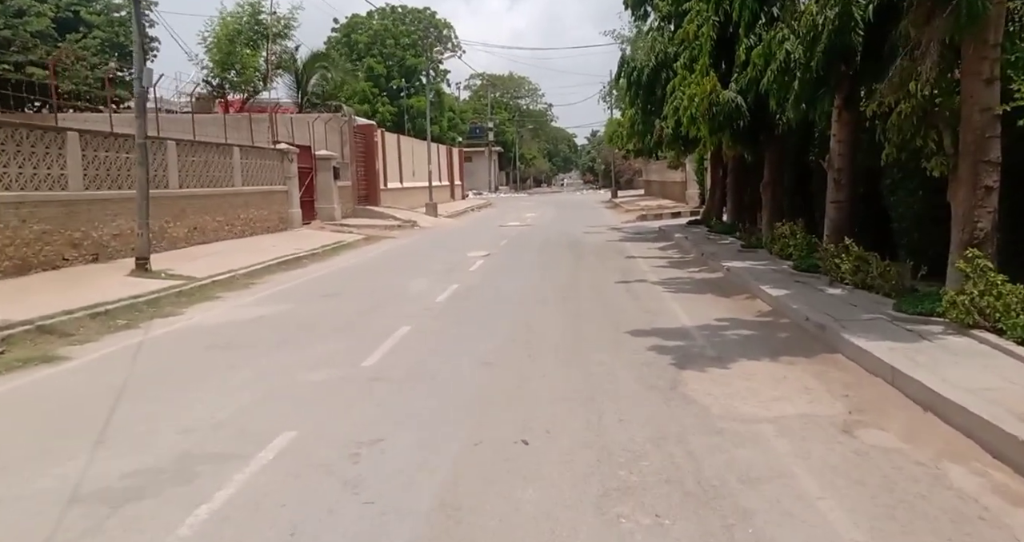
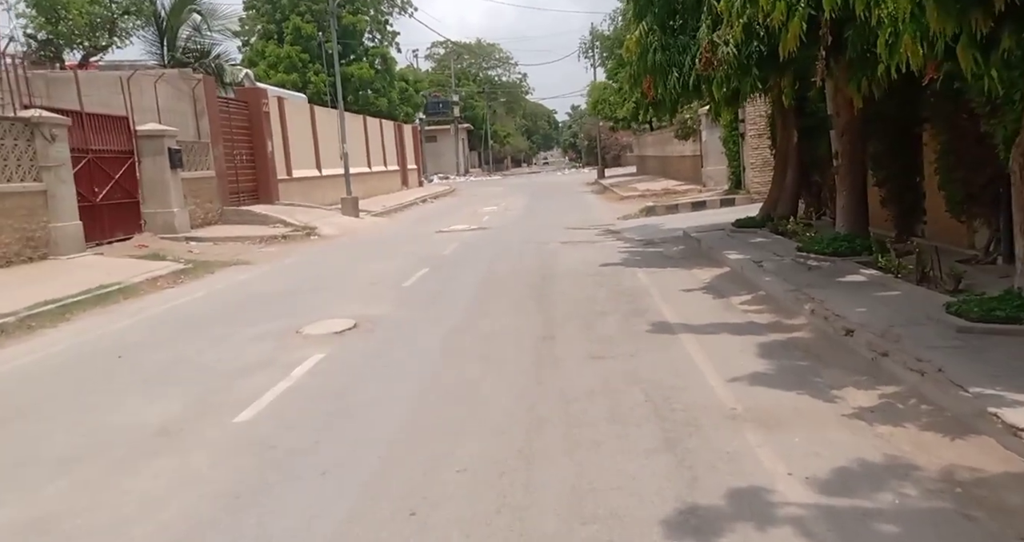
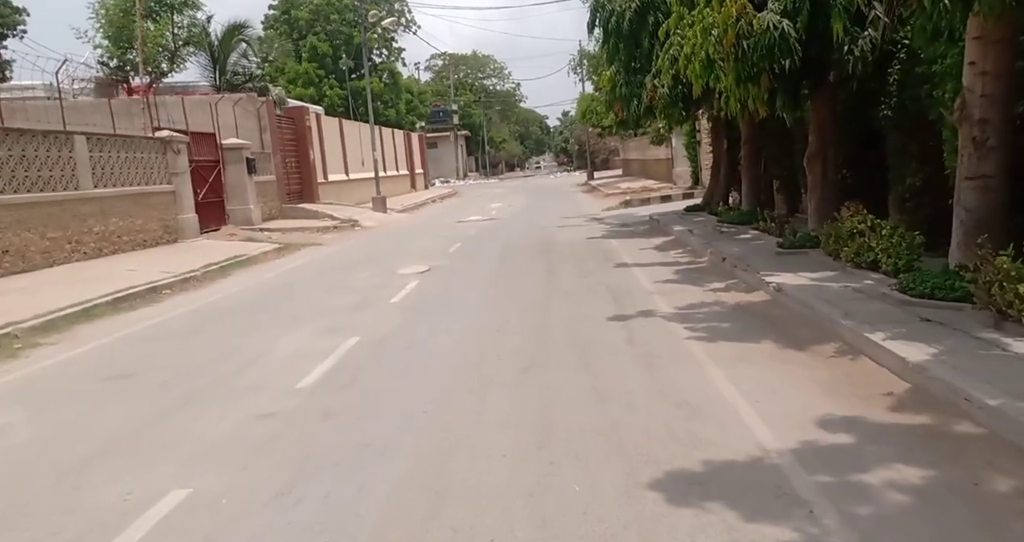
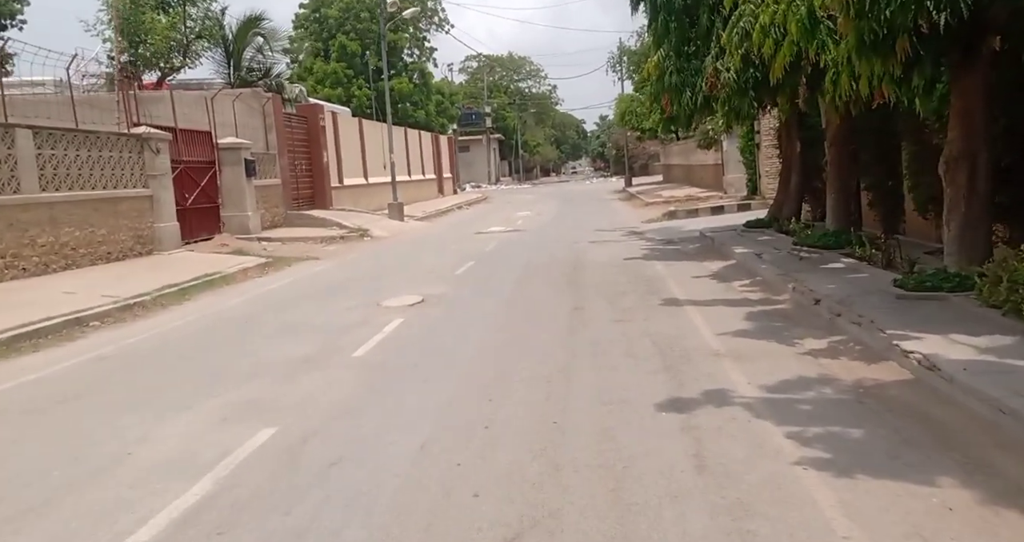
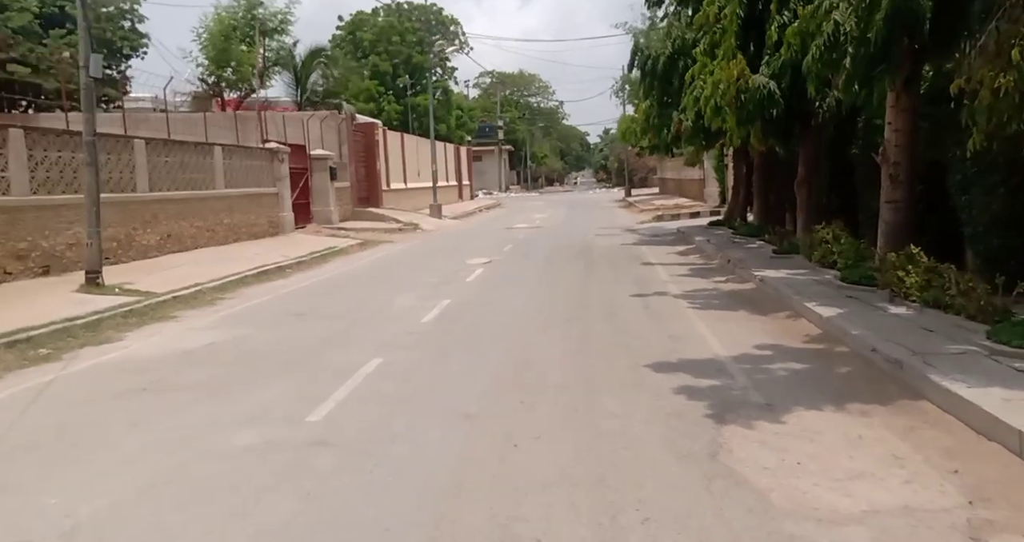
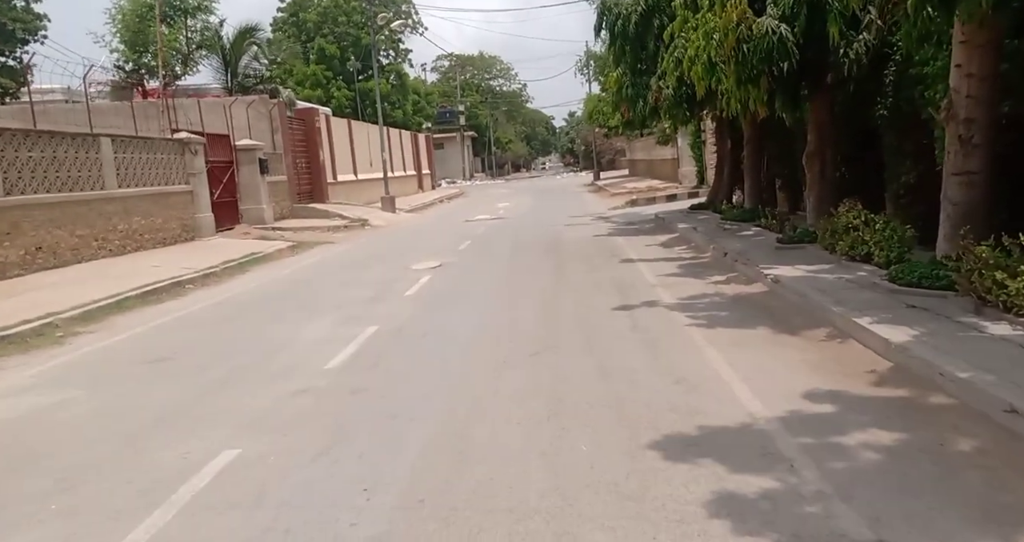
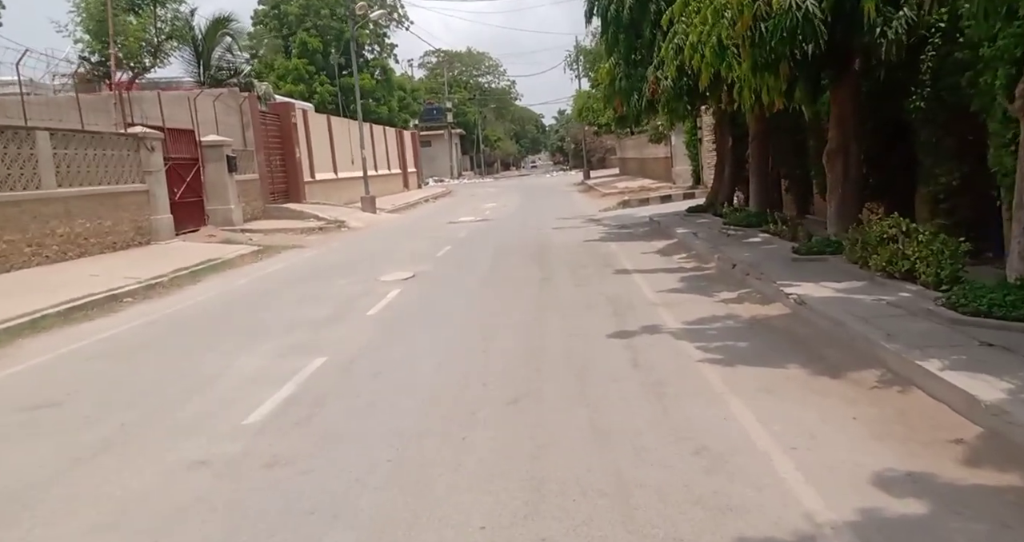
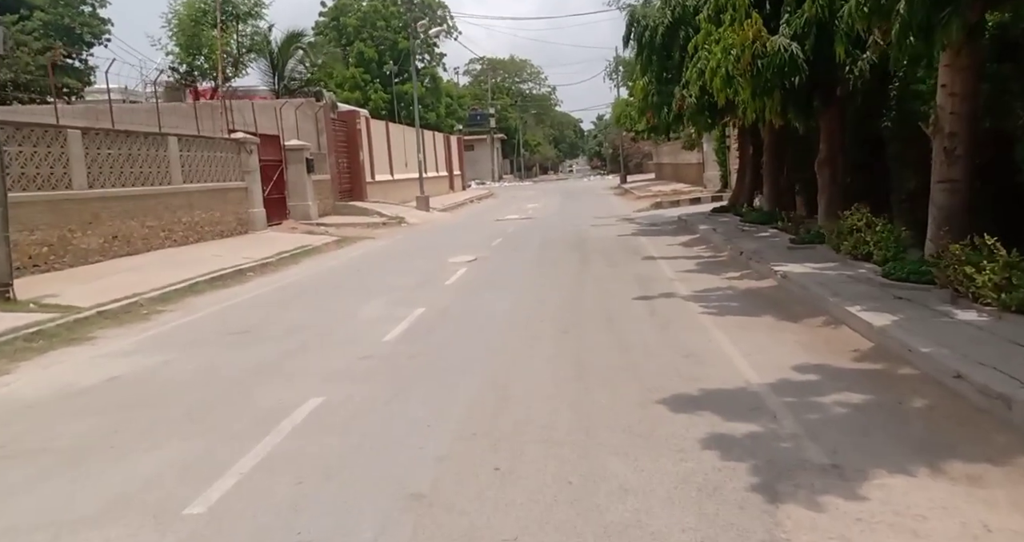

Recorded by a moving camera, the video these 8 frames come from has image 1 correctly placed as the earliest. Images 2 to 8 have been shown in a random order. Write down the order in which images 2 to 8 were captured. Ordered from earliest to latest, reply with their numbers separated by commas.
5, 8, 6, 3, 7, 4, 2
